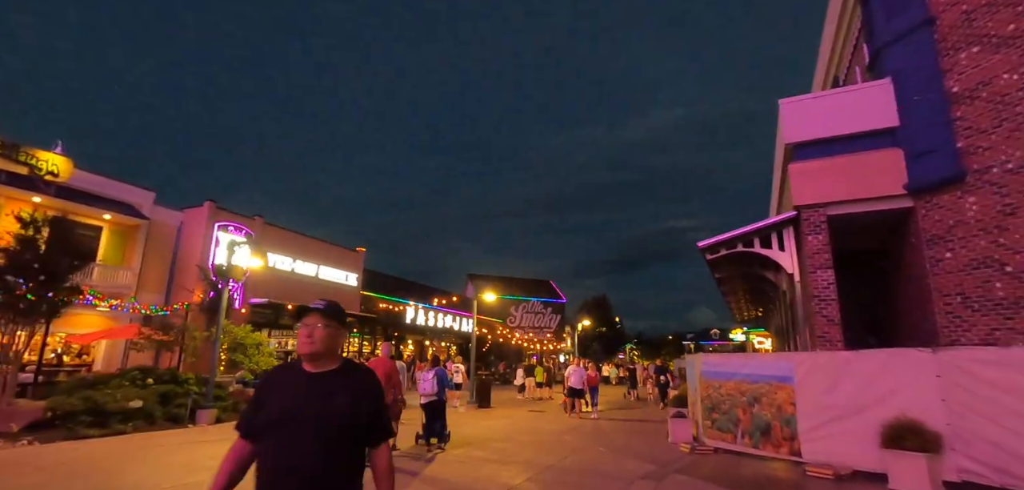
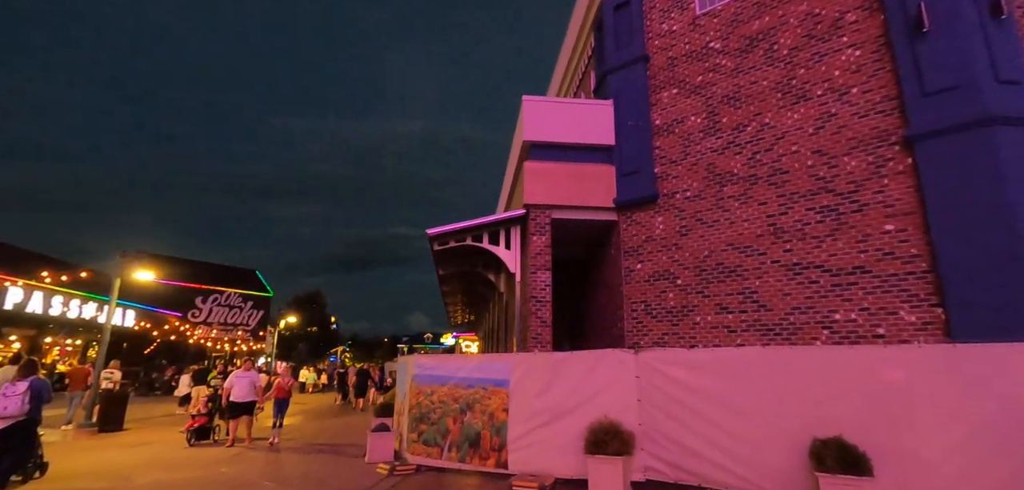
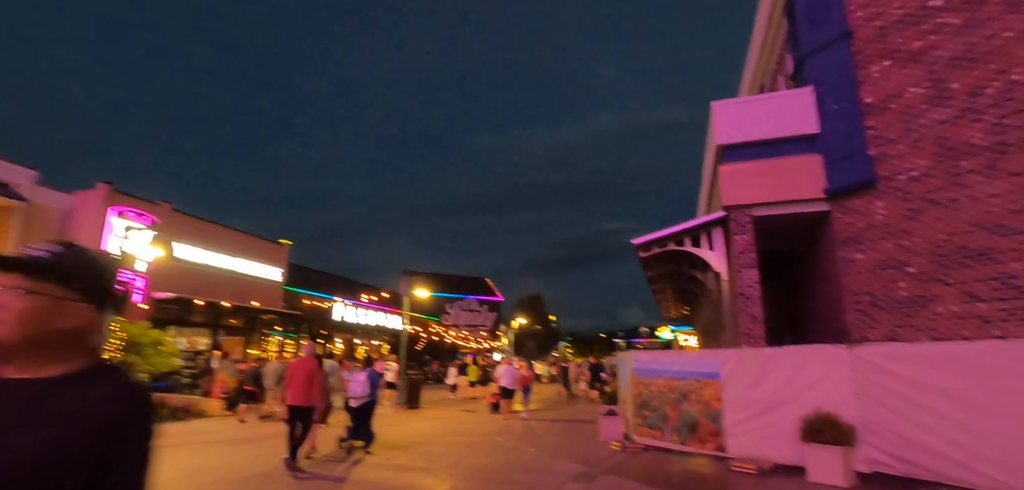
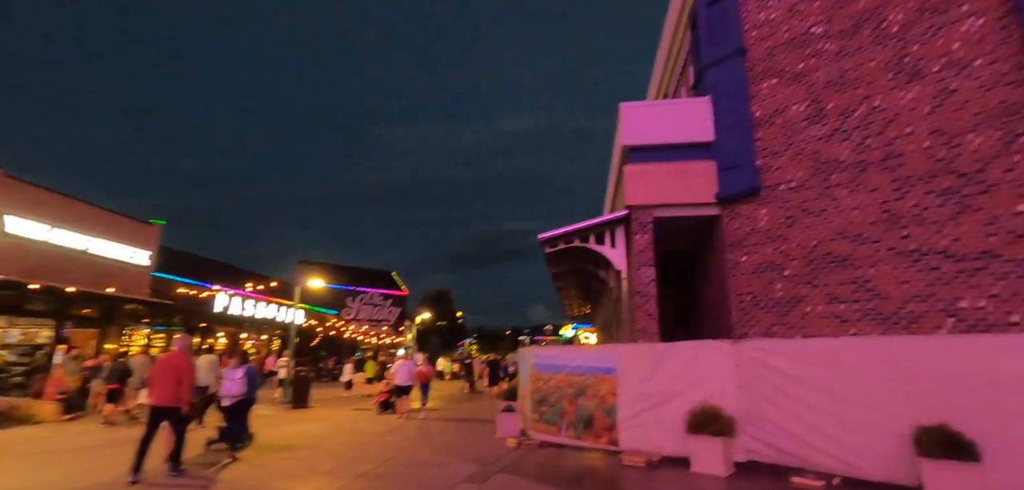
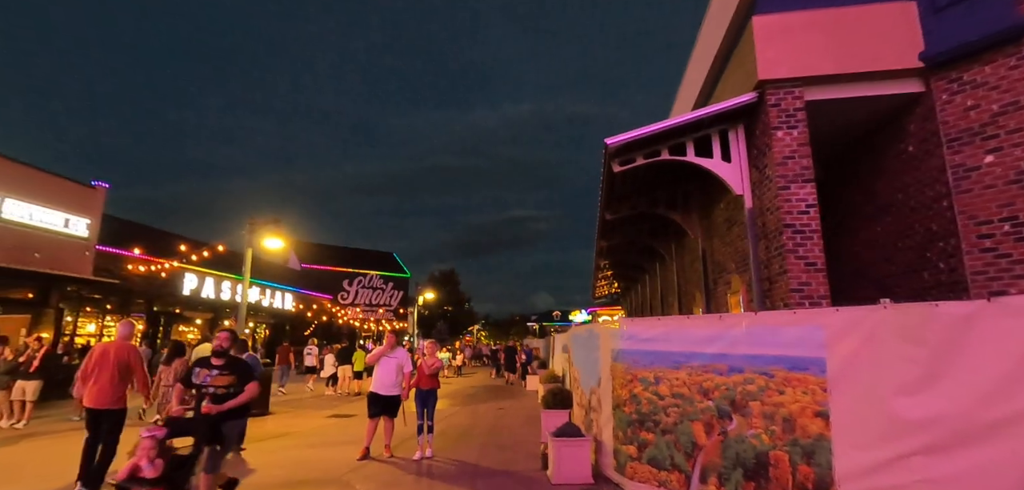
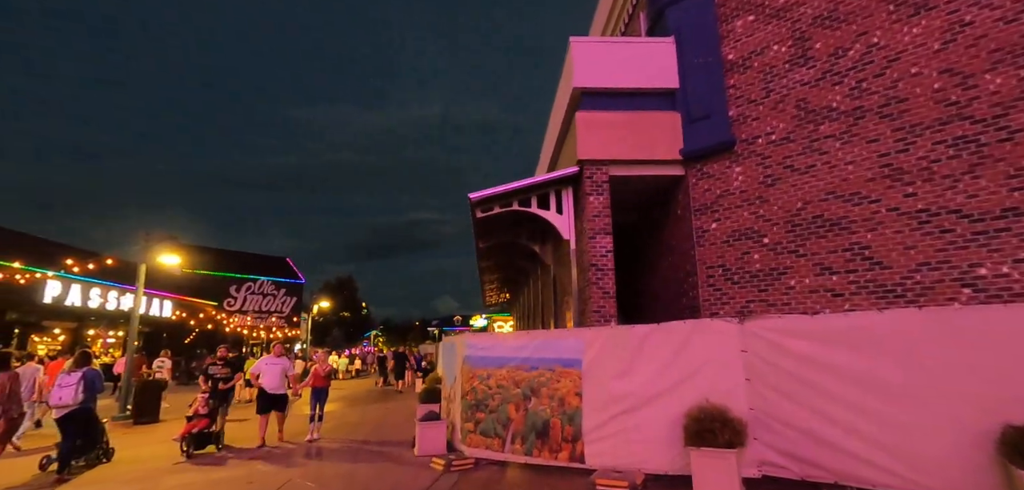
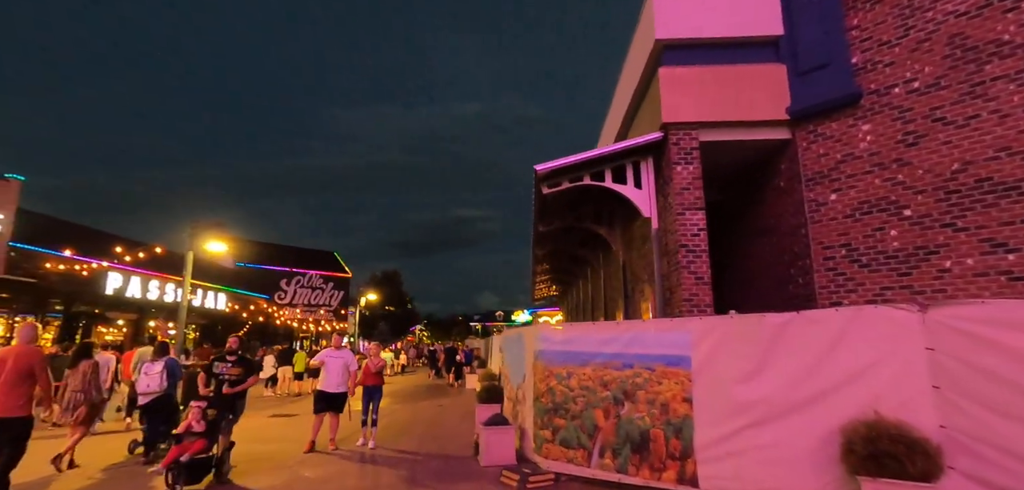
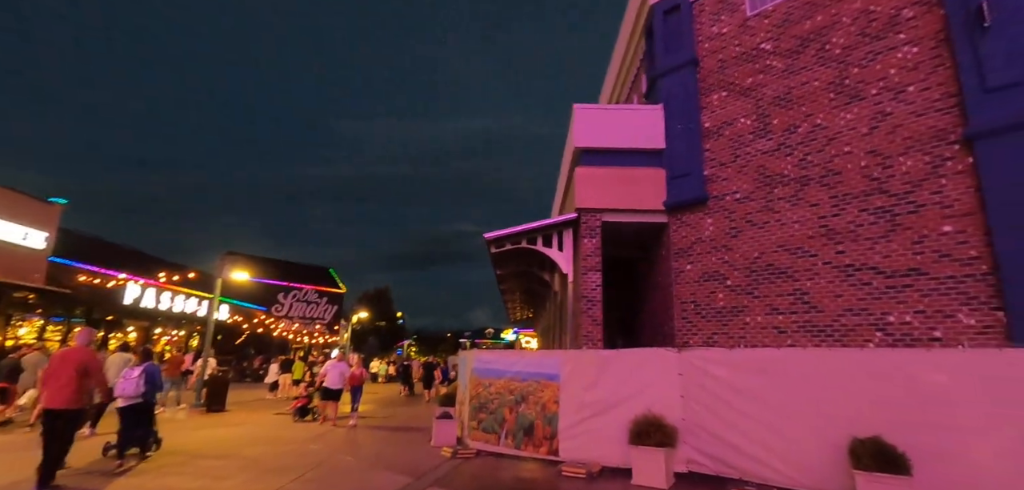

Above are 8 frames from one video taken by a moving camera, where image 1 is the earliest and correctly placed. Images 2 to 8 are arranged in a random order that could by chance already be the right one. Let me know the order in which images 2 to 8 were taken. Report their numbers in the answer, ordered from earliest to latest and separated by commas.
3, 4, 8, 2, 6, 7, 5
